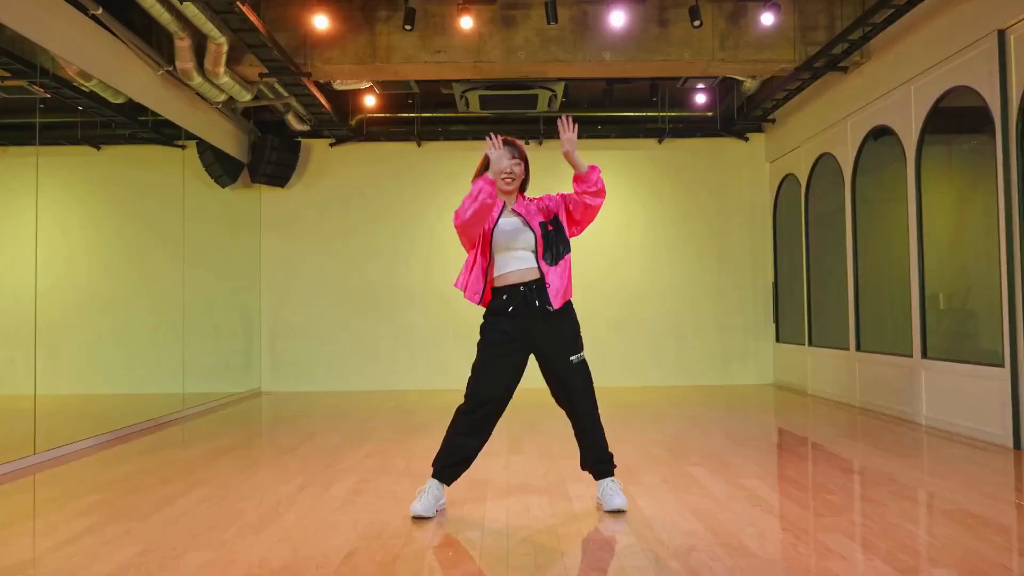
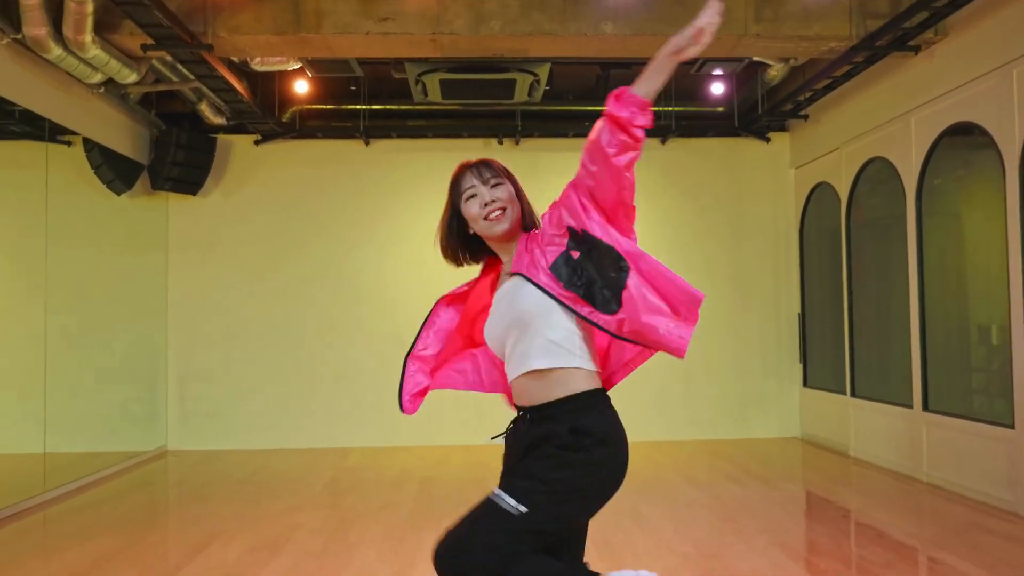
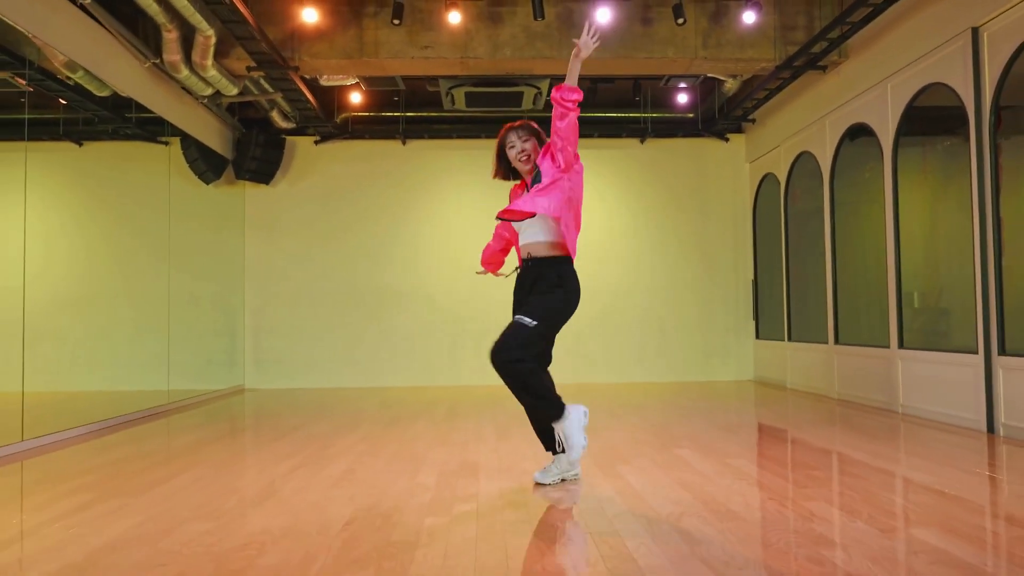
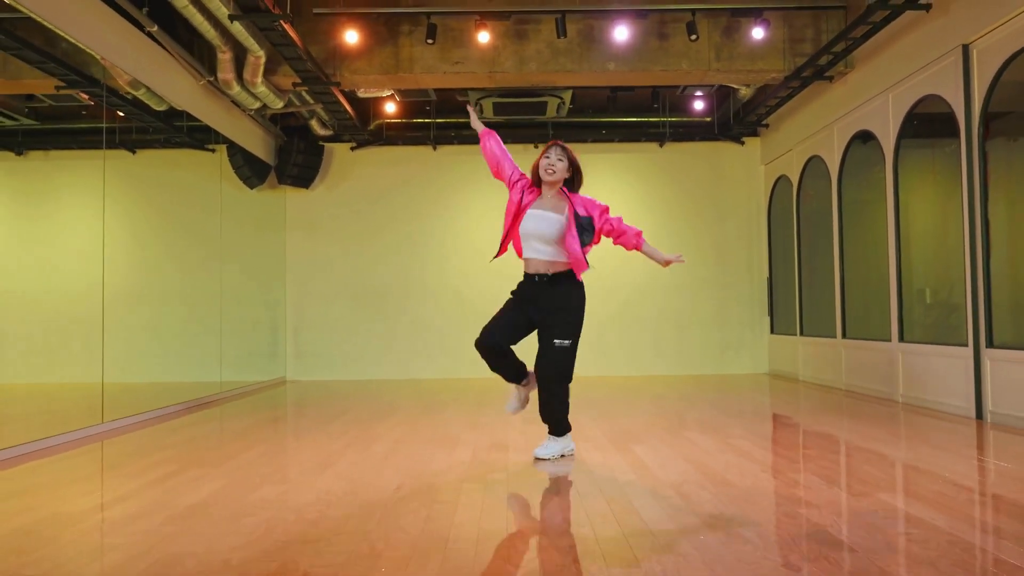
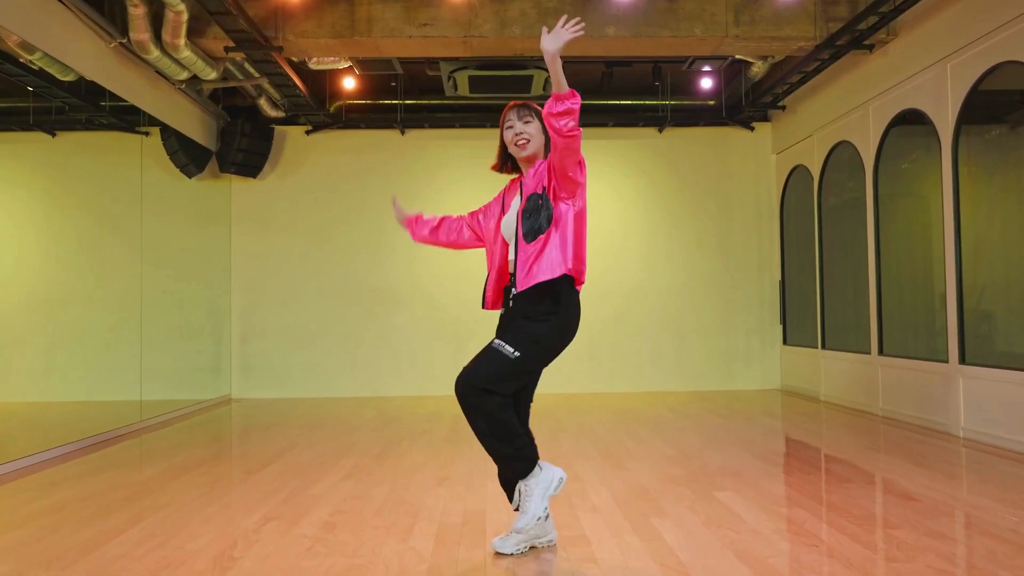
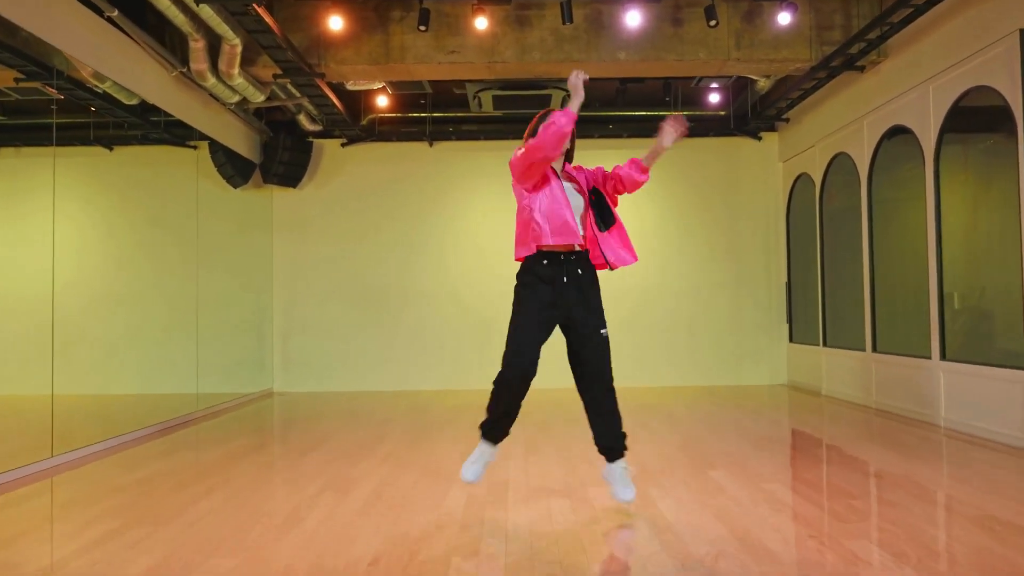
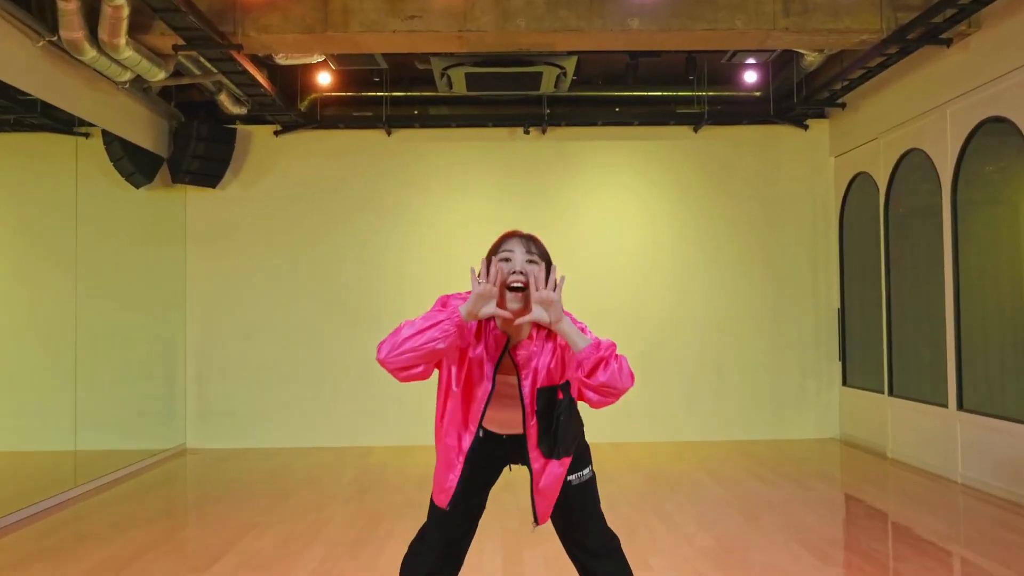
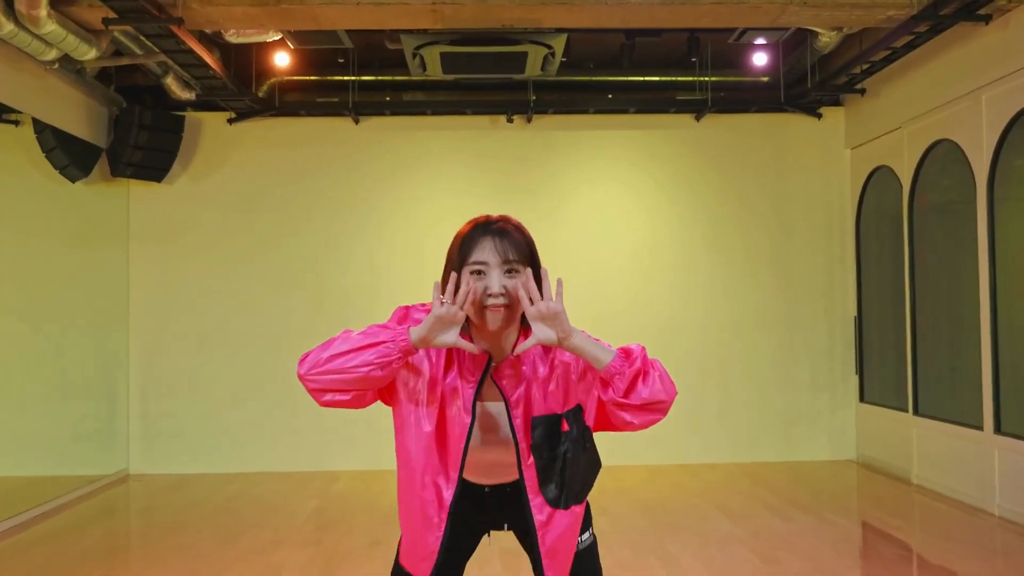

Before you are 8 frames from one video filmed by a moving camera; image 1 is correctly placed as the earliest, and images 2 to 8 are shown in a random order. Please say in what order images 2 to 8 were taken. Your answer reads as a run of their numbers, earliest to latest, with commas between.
7, 8, 2, 3, 5, 4, 6
